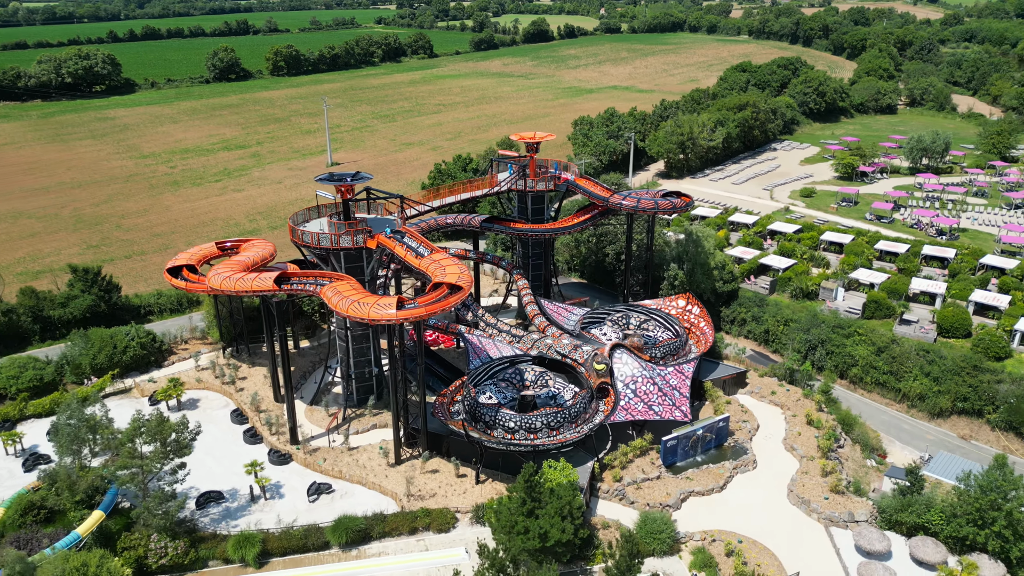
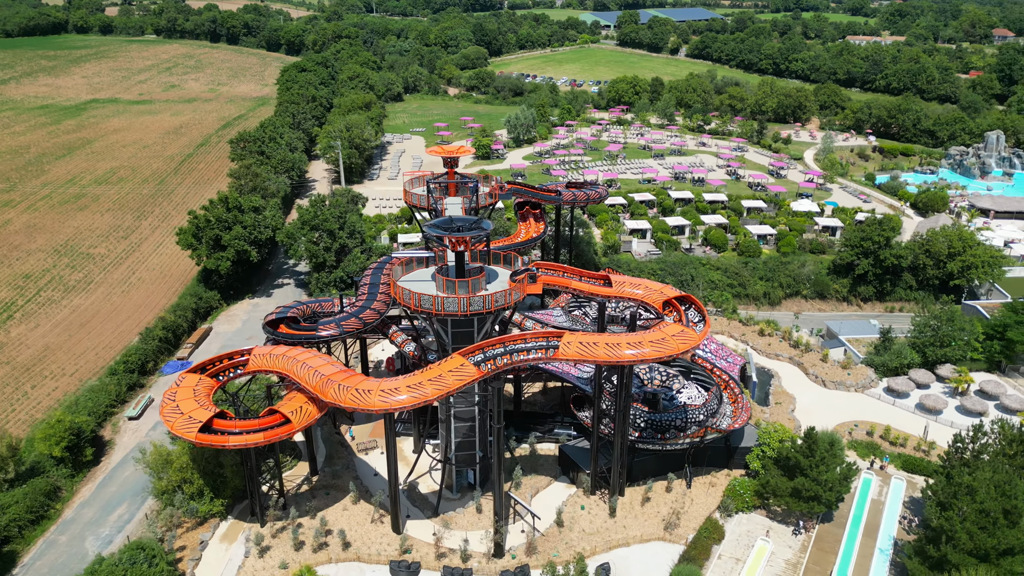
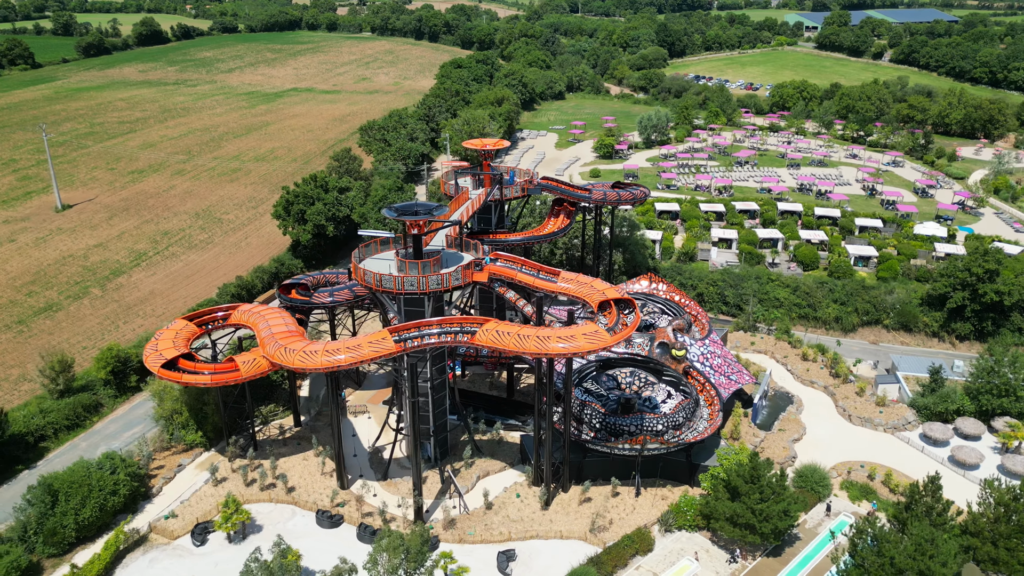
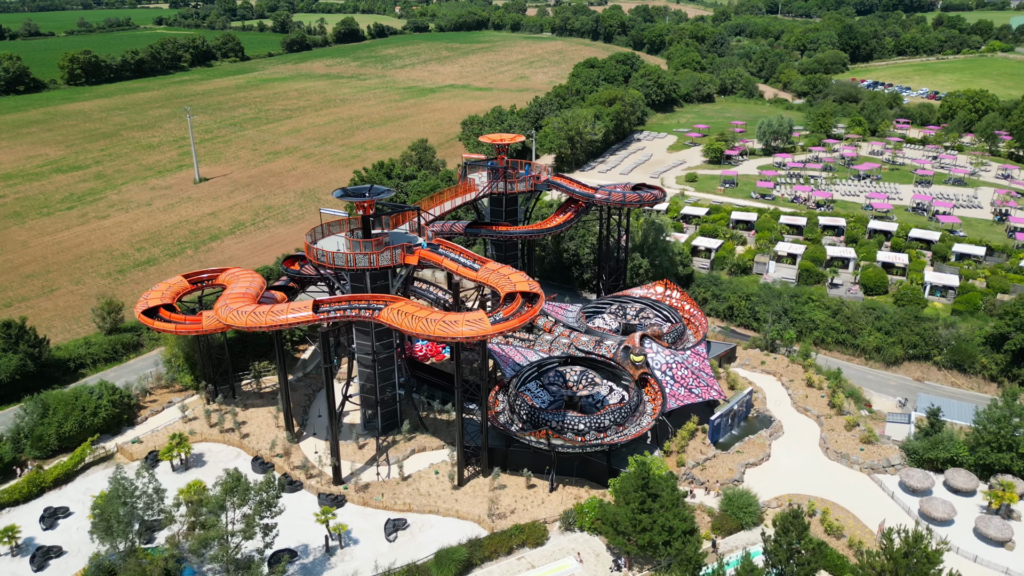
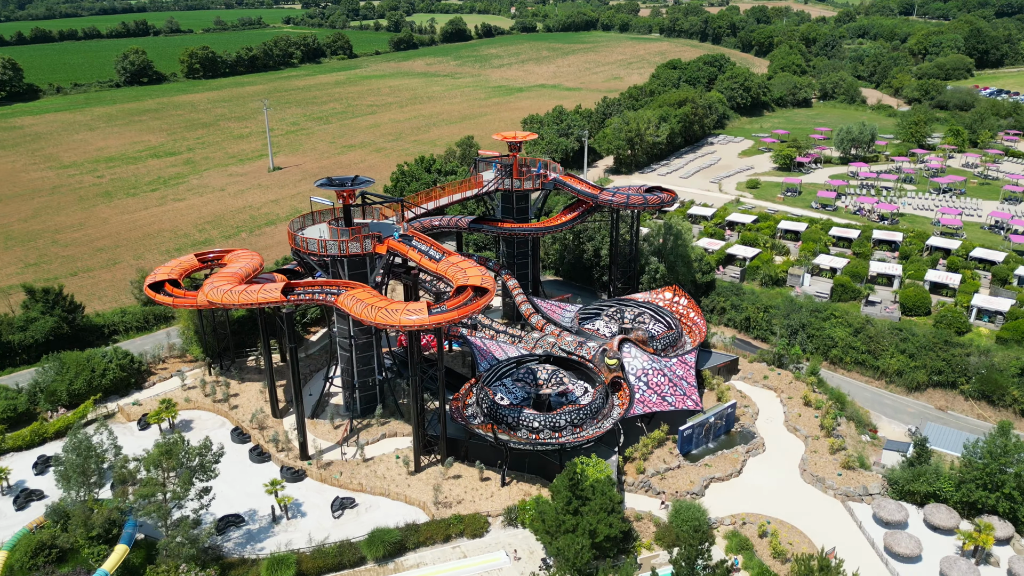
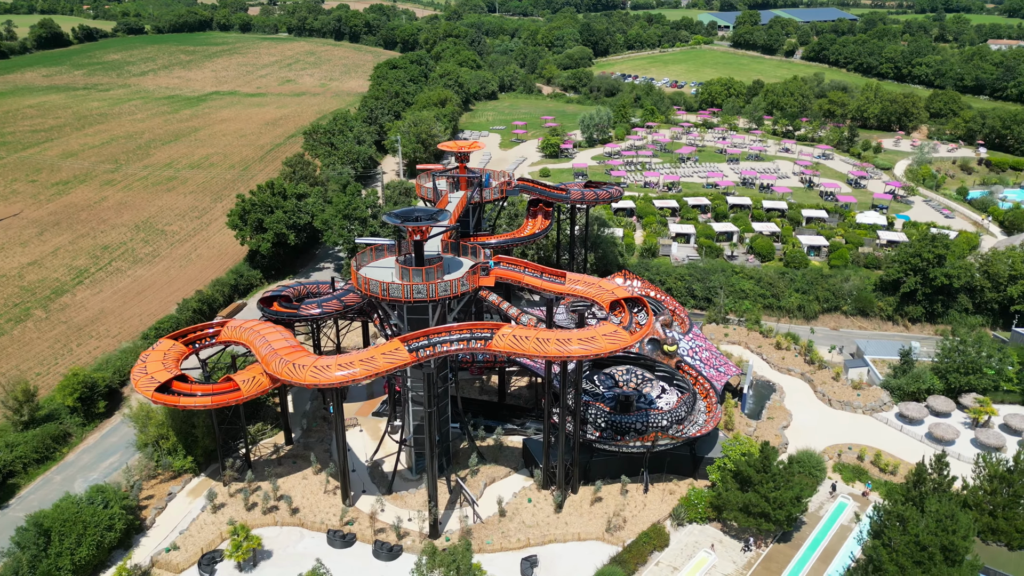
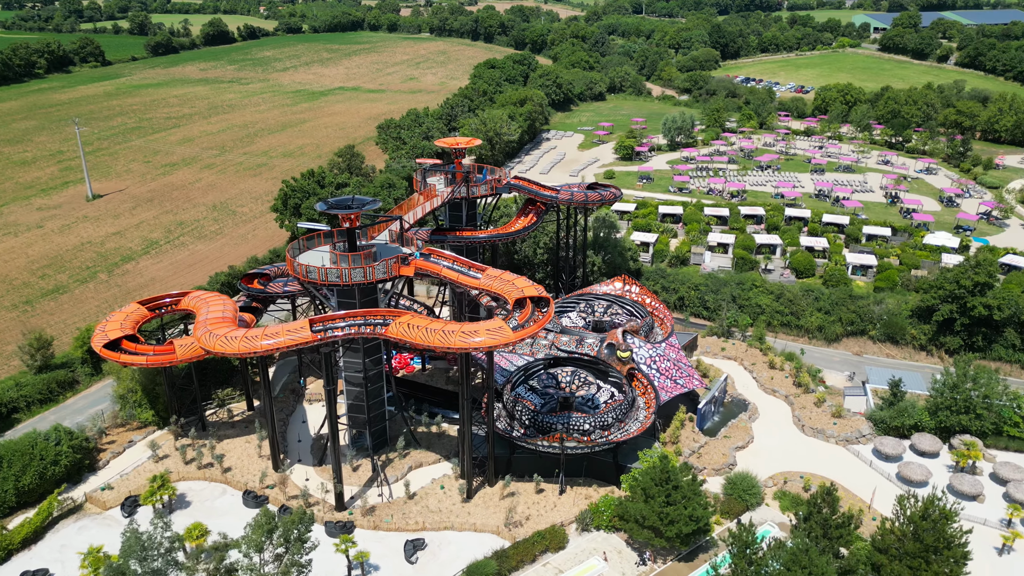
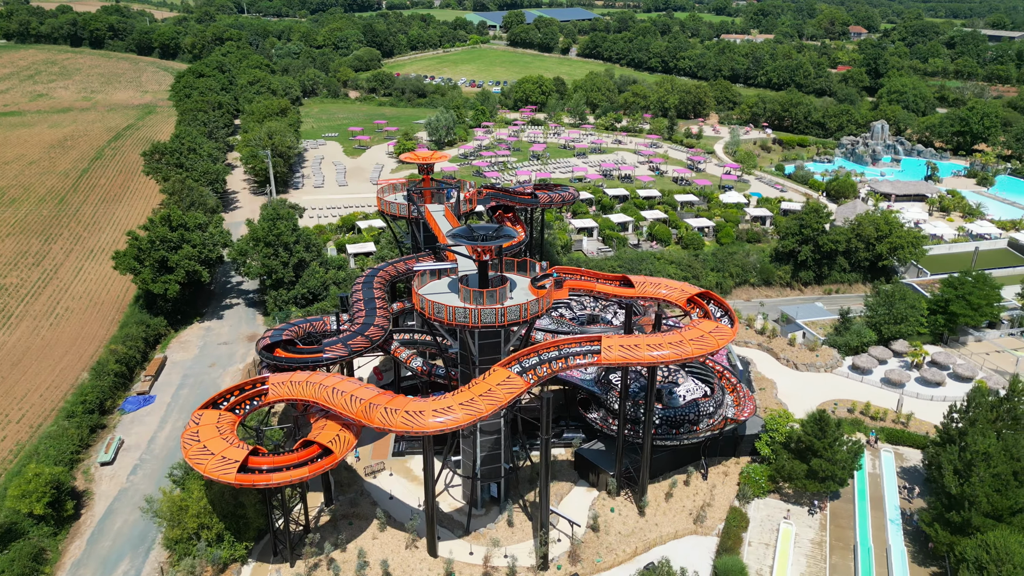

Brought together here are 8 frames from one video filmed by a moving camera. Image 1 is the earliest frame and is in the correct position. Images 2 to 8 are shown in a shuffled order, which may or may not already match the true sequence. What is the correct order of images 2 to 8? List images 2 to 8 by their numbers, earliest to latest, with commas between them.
5, 4, 7, 3, 6, 2, 8
